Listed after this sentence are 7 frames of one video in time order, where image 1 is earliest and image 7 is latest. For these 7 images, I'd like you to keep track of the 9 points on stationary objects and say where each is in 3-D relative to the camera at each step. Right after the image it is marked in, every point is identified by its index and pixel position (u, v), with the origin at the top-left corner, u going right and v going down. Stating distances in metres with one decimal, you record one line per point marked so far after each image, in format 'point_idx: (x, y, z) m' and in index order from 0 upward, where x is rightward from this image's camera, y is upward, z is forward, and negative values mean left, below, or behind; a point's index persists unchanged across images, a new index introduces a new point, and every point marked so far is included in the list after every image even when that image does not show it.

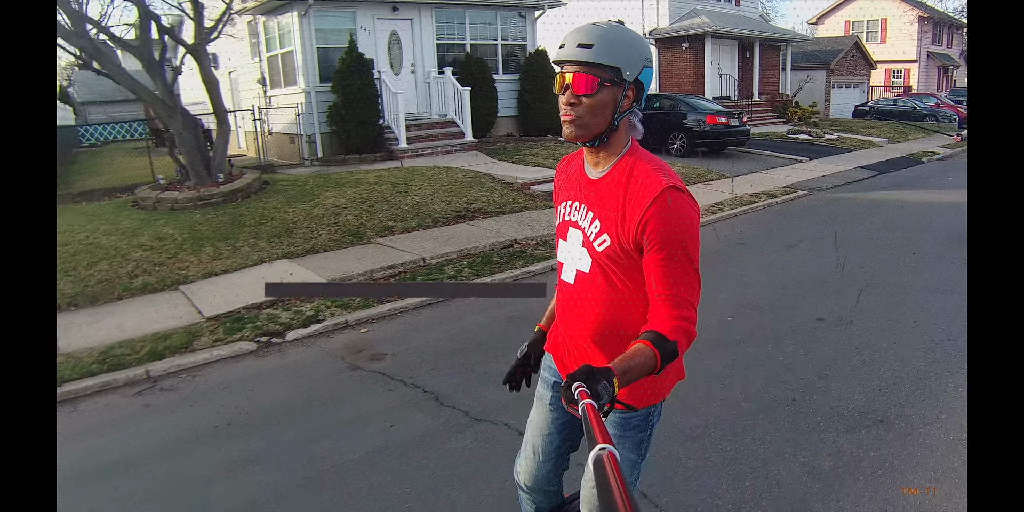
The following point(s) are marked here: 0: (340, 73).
0: (-2.0, +2.2, +10.7) m
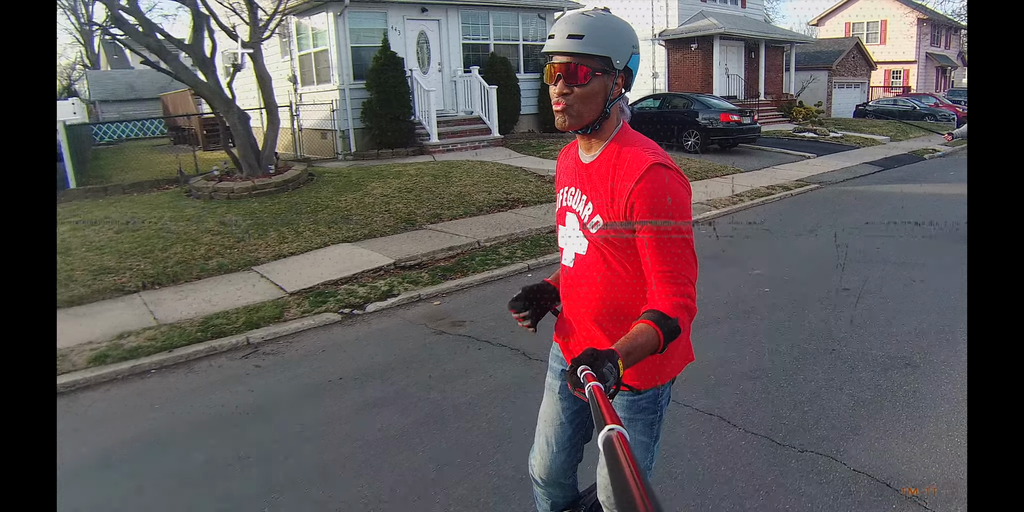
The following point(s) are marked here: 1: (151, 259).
0: (-1.7, +2.3, +11.2) m
1: (-2.6, 0.0, +6.5) m
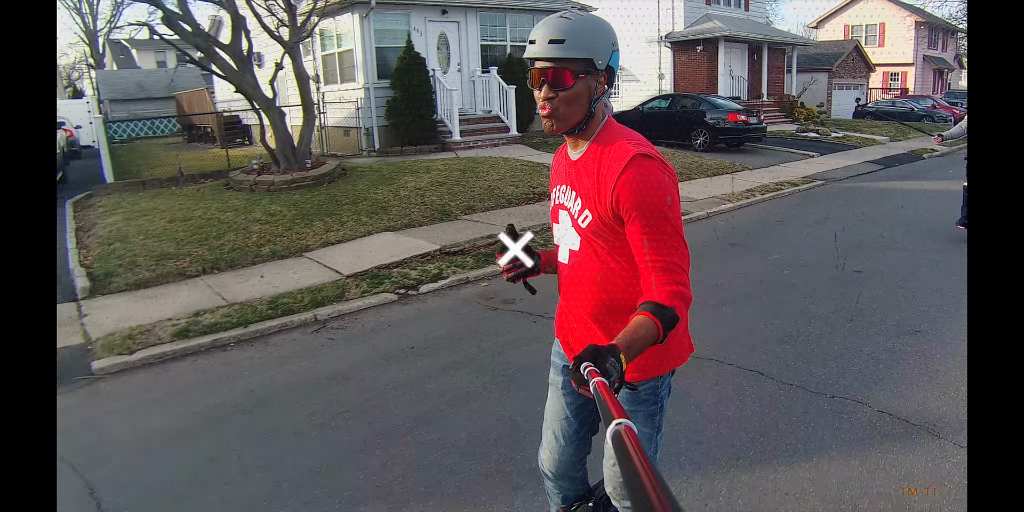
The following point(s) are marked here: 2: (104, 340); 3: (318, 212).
0: (-1.4, +2.4, +11.7) m
1: (-2.4, +0.1, +7.0) m
2: (-2.3, -0.5, +5.1) m
3: (-1.7, +0.4, +7.8) m
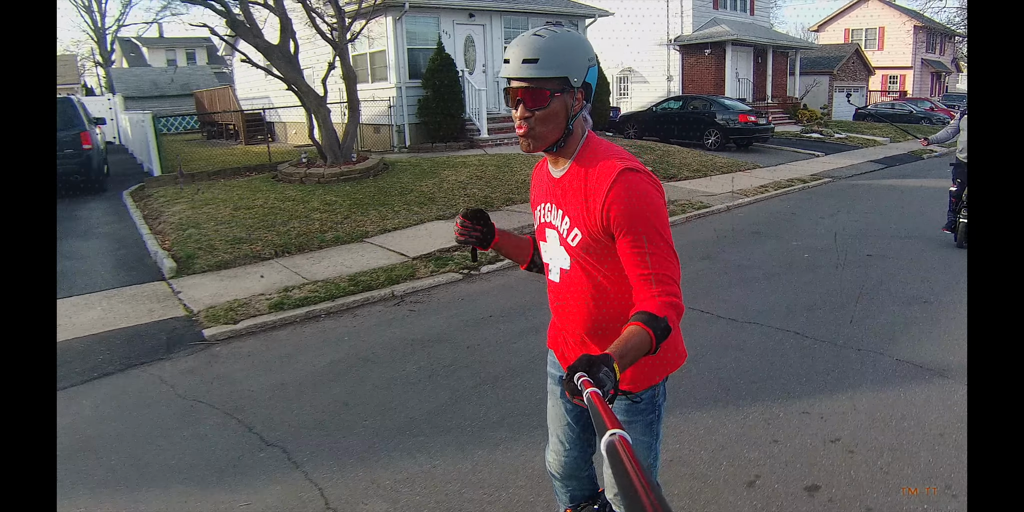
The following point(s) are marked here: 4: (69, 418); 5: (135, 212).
0: (-1.1, +2.5, +12.3) m
1: (-2.0, +0.2, +7.7) m
2: (-2.0, -0.4, +5.7) m
3: (-1.3, +0.5, +8.4) m
4: (-2.1, -0.8, +4.2) m
5: (-3.9, +0.5, +9.2) m
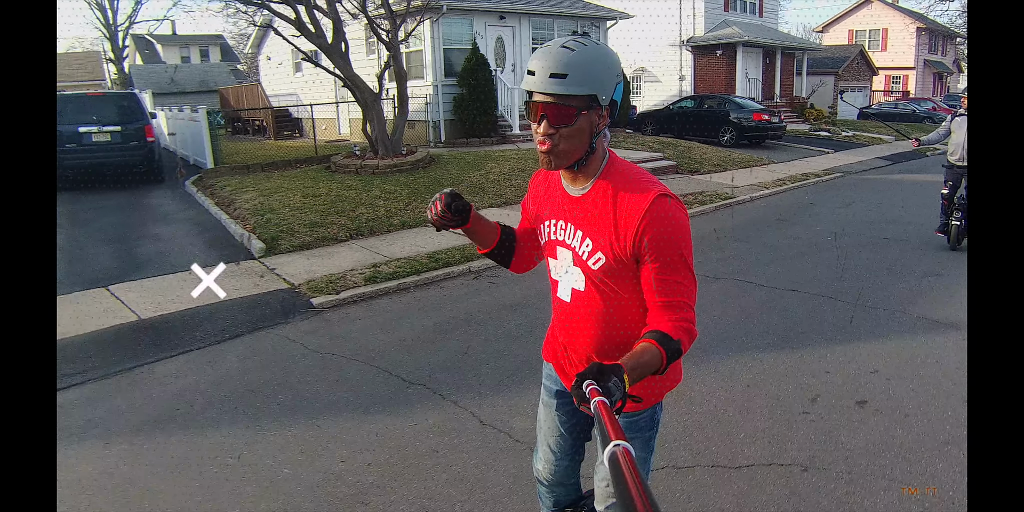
0: (-0.7, +2.7, +13.1) m
1: (-1.6, +0.4, +8.5) m
2: (-1.5, -0.2, +6.5) m
3: (-0.9, +0.7, +9.2) m
4: (-1.6, -0.6, +5.0) m
5: (-3.4, +0.6, +10.0) m
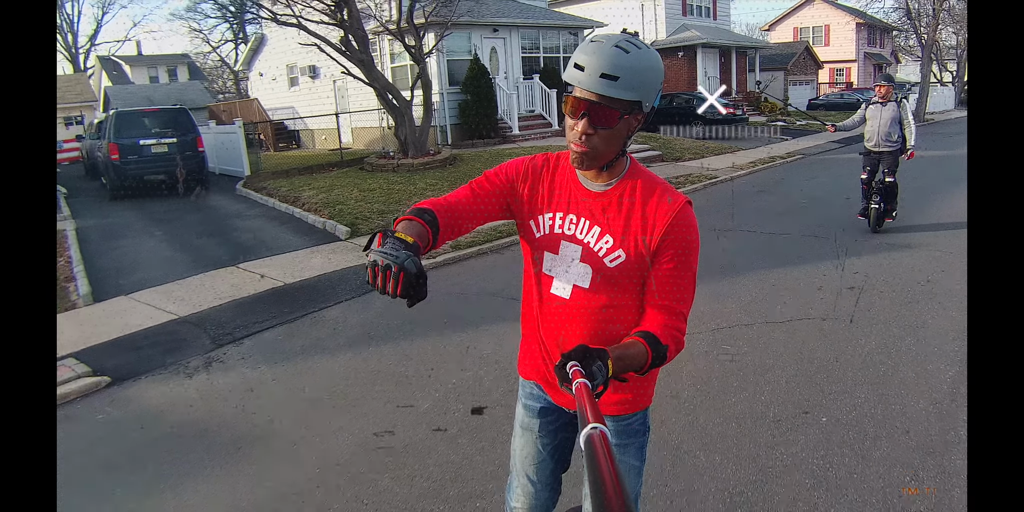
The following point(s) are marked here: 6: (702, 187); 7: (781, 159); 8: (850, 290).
0: (-0.6, +2.9, +14.8) m
1: (-1.2, +0.6, +10.1) m
2: (-1.0, 0.0, +8.2) m
3: (-0.6, +0.9, +10.9) m
4: (-1.0, -0.4, +6.7) m
5: (-3.2, +0.7, +11.6) m
6: (+2.5, +0.9, +11.7) m
7: (+4.2, +1.5, +13.9) m
8: (+2.1, -0.2, +5.5) m
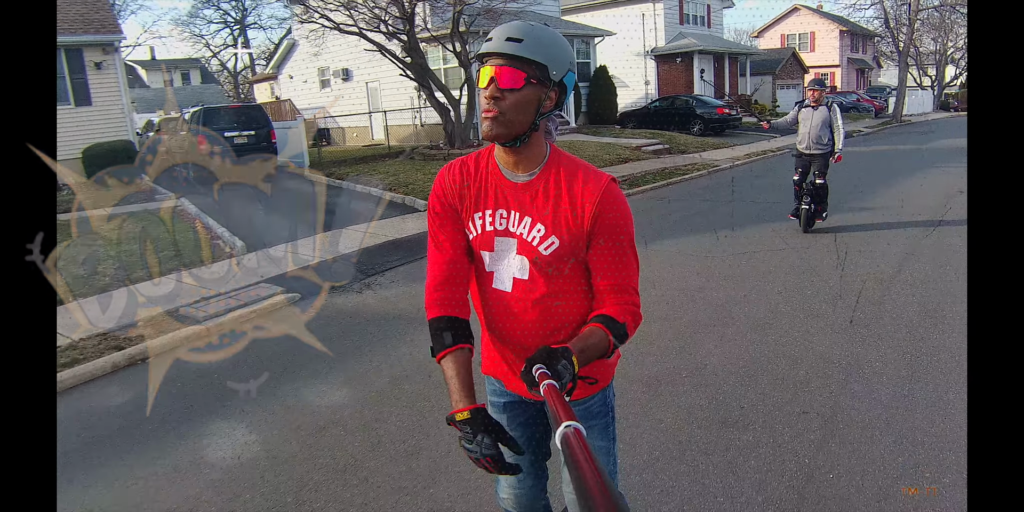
0: (-0.1, +3.3, +16.9) m
1: (-0.6, +1.0, +12.2) m
2: (-0.4, +0.4, +10.3) m
3: (0.0, +1.3, +13.0) m
4: (-0.4, 0.0, +8.7) m
5: (-2.6, +1.1, +13.7) m
6: (+3.0, +1.3, +13.8) m
7: (+4.7, +1.9, +16.1) m
8: (+2.7, +0.2, +7.6) m
